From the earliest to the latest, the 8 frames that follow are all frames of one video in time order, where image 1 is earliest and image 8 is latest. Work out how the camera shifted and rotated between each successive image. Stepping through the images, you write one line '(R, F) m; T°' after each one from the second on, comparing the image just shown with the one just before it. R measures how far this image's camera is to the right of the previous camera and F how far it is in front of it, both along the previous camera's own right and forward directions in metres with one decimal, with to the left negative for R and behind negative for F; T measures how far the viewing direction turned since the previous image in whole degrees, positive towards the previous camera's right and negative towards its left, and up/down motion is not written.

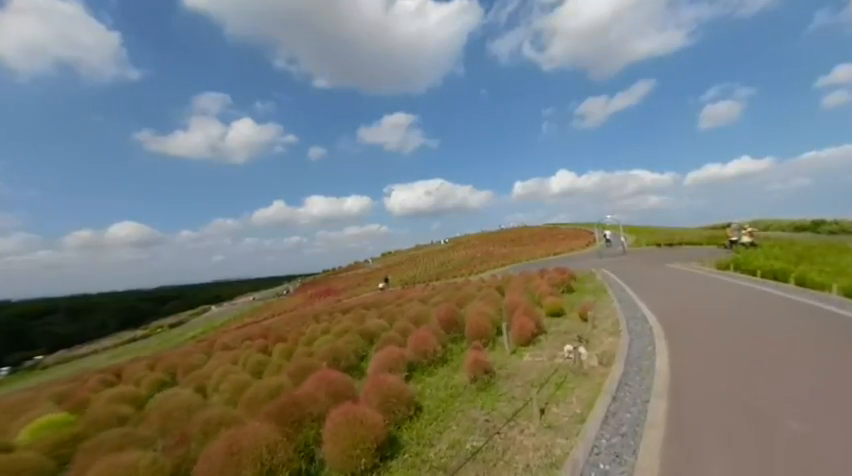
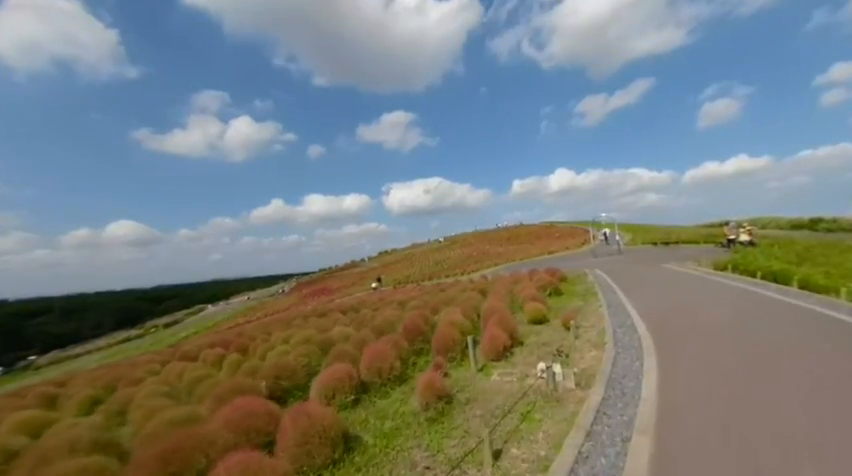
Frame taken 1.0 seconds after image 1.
(+0.9, +1.5) m; 0°
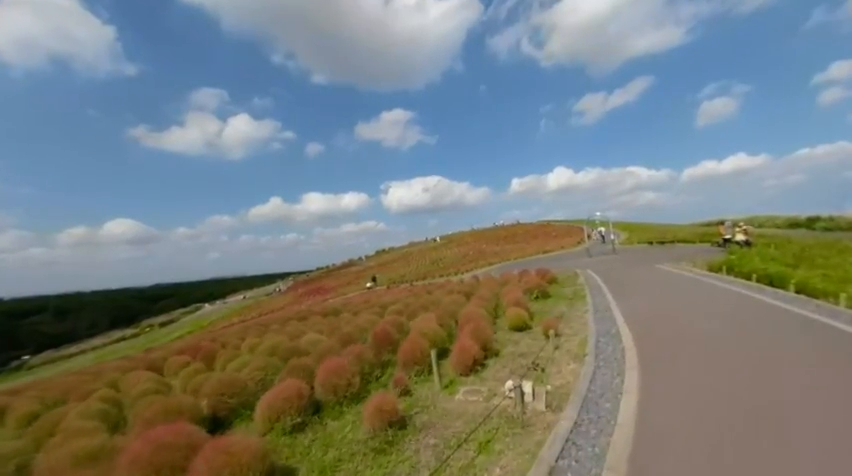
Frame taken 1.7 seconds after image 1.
(+0.7, +0.9) m; 0°
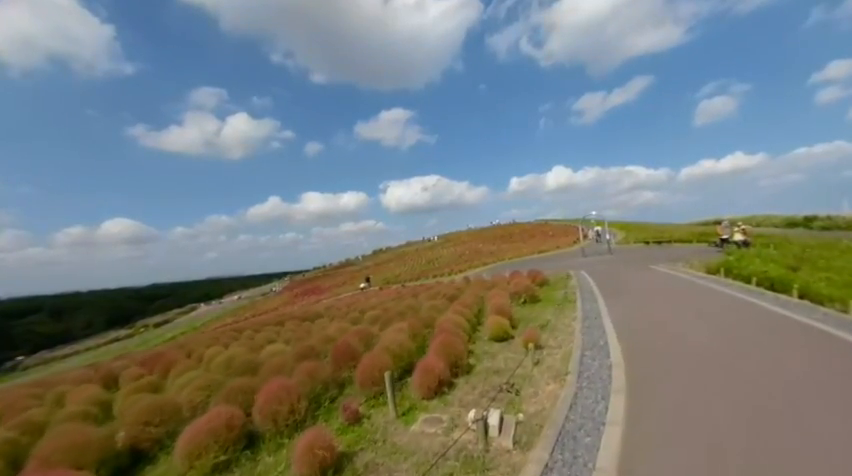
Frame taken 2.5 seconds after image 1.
(+0.7, +1.2) m; 0°
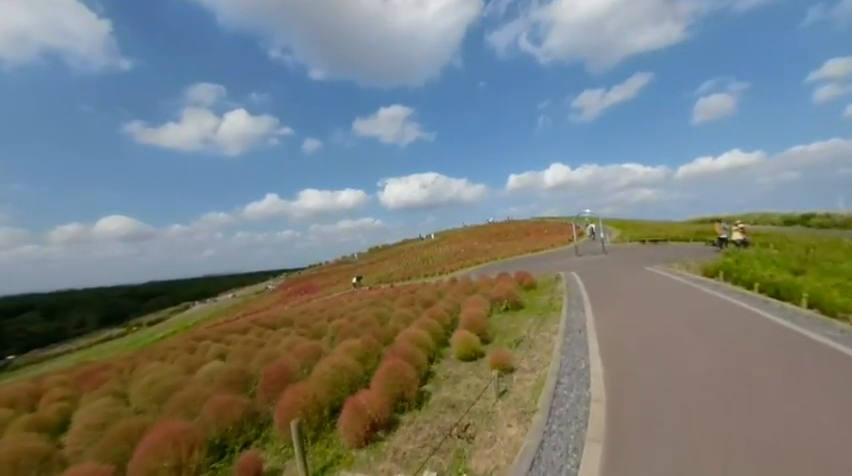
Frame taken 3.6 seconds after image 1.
(+1.0, +1.7) m; 0°
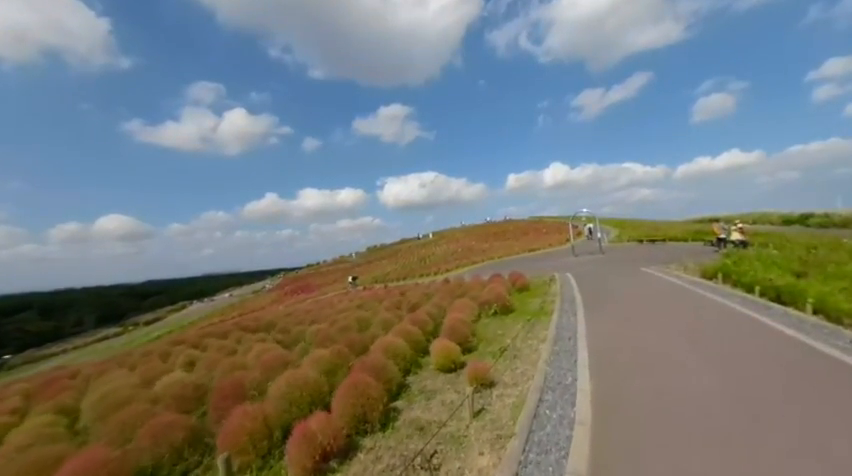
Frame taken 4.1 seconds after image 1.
(+0.5, +0.9) m; 0°
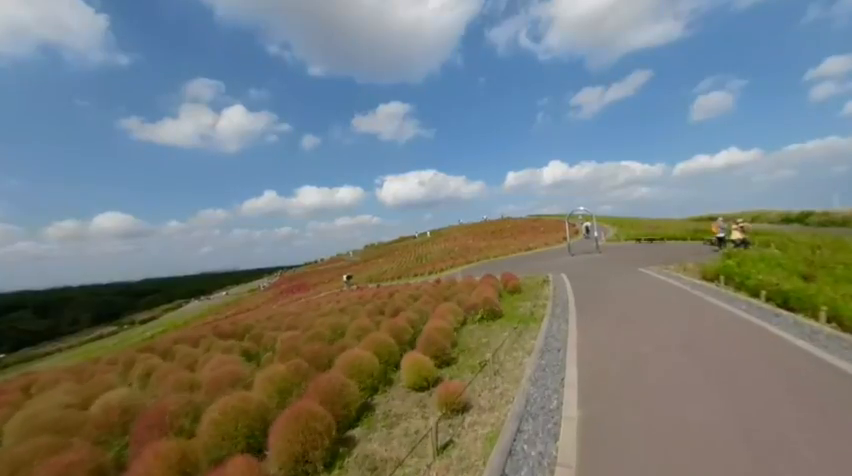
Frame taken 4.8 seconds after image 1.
(+0.6, +1.2) m; 0°
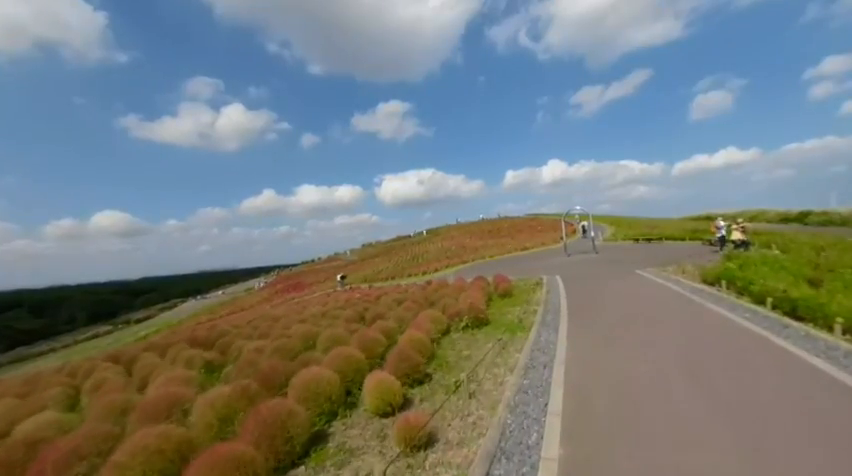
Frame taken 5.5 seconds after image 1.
(+0.6, +1.1) m; 0°
